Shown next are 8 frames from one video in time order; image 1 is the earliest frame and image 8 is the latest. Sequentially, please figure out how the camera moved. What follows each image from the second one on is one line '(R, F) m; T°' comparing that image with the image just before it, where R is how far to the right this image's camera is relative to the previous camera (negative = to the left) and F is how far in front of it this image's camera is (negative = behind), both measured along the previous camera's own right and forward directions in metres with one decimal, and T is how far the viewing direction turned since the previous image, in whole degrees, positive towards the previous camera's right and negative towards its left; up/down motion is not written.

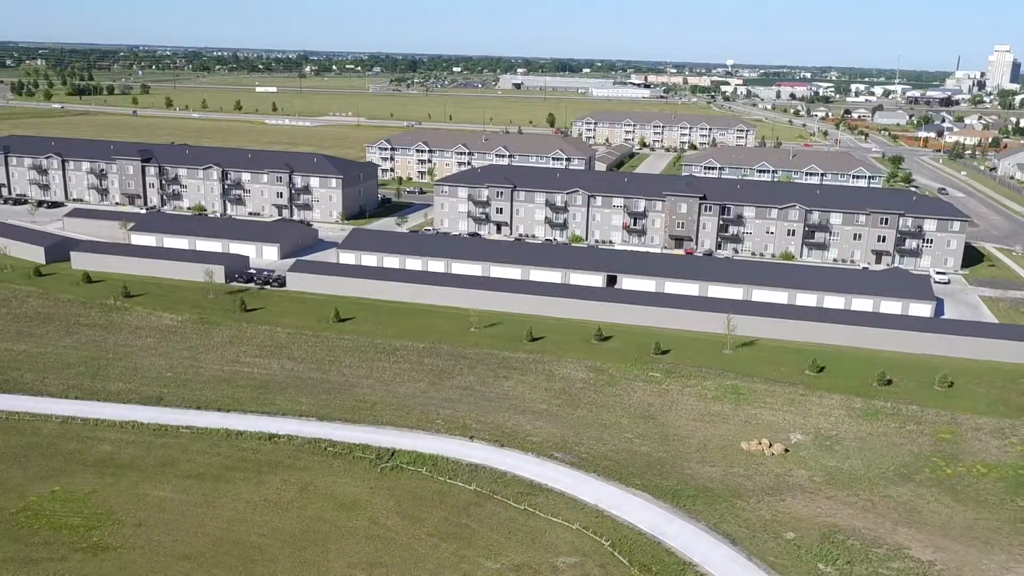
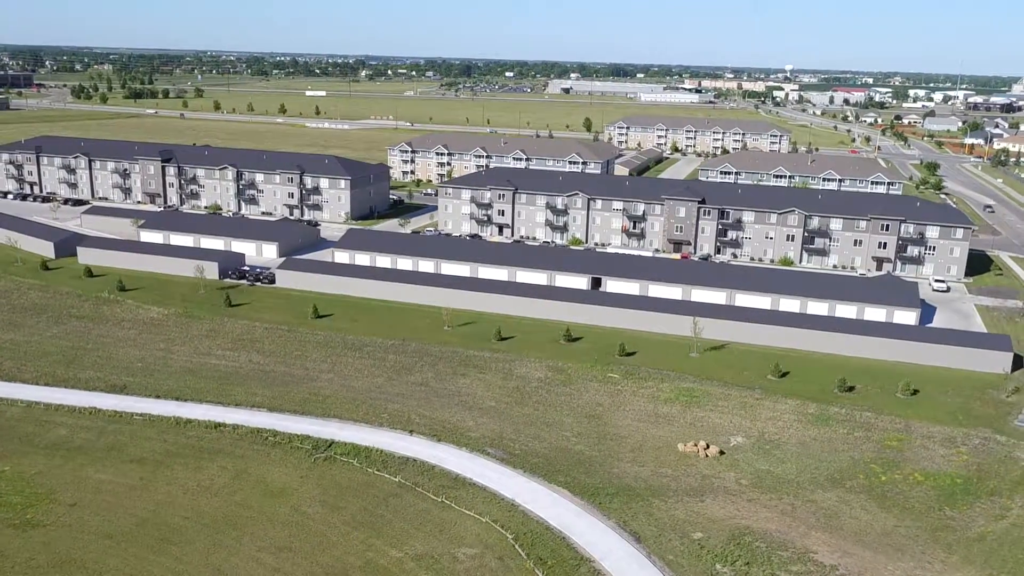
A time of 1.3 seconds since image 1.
(+4.0, -0.4) m; -4°
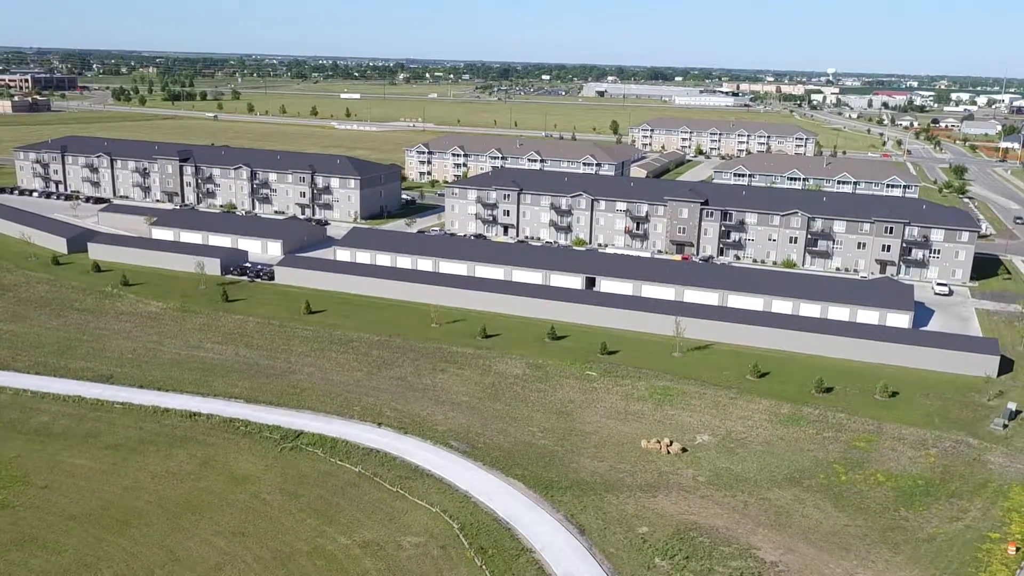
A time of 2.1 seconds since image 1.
(+2.5, -0.4) m; -3°
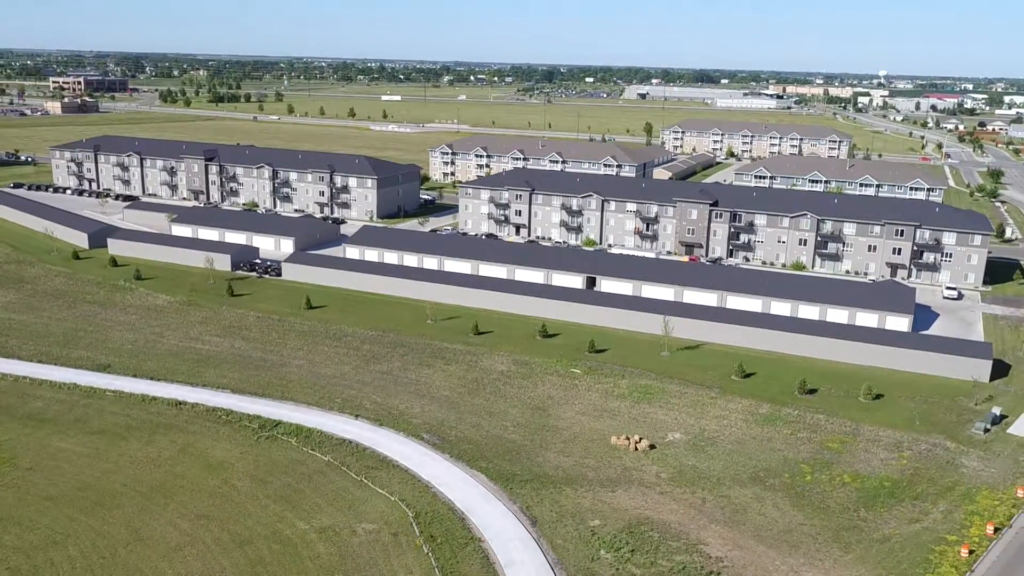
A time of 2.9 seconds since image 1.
(+2.6, -0.4) m; -3°
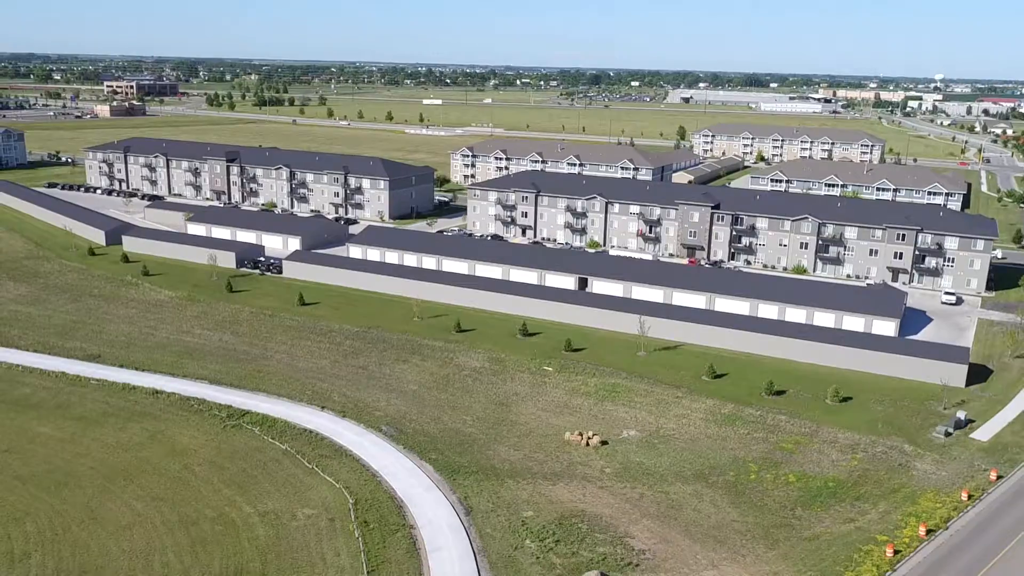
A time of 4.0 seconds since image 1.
(+3.2, -0.6) m; -3°
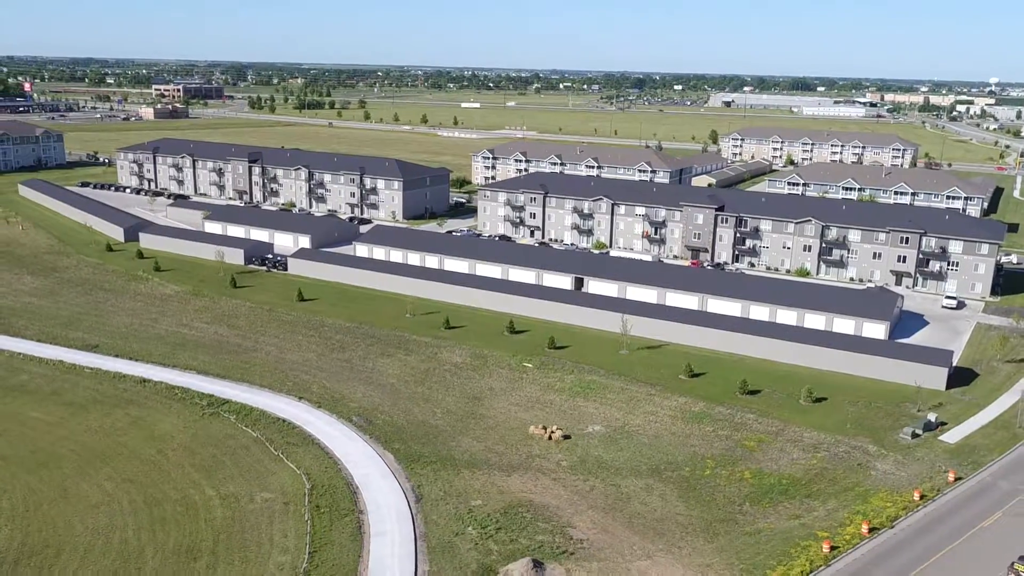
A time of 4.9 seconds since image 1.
(+2.8, -0.6) m; -3°
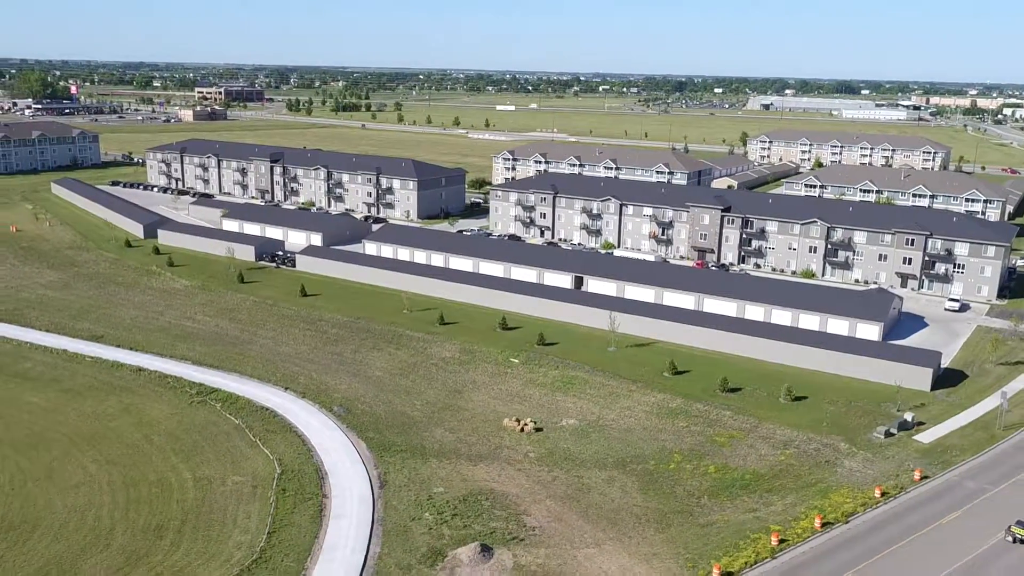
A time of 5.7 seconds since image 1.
(+2.4, -0.6) m; -3°
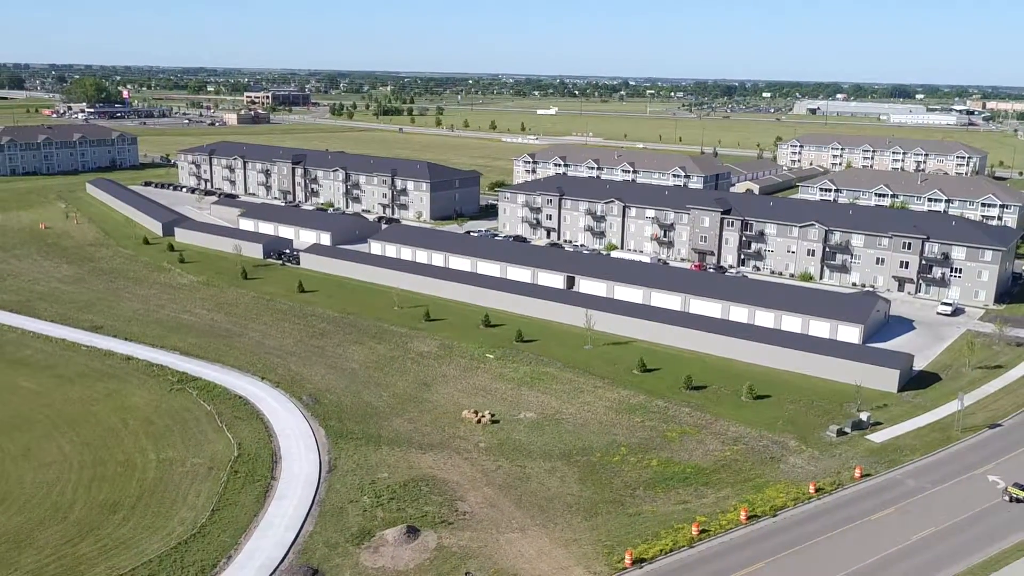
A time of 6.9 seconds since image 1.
(+3.4, -0.9) m; -3°
